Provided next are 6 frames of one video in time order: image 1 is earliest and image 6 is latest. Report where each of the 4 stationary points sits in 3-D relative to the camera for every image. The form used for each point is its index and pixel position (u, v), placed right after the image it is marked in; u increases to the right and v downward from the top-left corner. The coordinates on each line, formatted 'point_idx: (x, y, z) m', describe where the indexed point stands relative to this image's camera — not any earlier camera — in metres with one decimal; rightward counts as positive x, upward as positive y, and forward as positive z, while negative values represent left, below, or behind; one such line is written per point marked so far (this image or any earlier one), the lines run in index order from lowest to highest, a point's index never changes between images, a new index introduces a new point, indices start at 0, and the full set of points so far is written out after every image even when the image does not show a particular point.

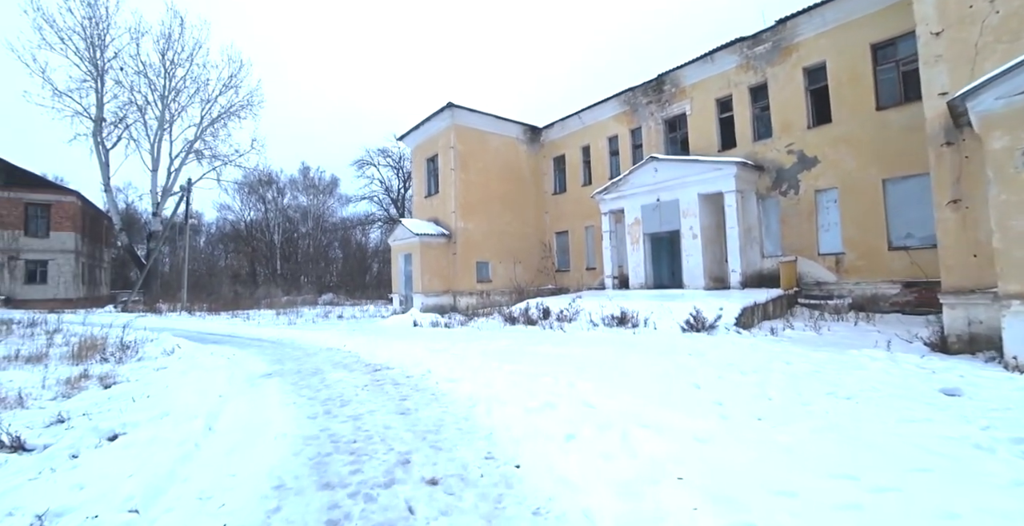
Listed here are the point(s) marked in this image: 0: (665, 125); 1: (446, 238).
0: (+4.7, +4.2, +14.8) m
1: (-2.4, +0.9, +17.3) m
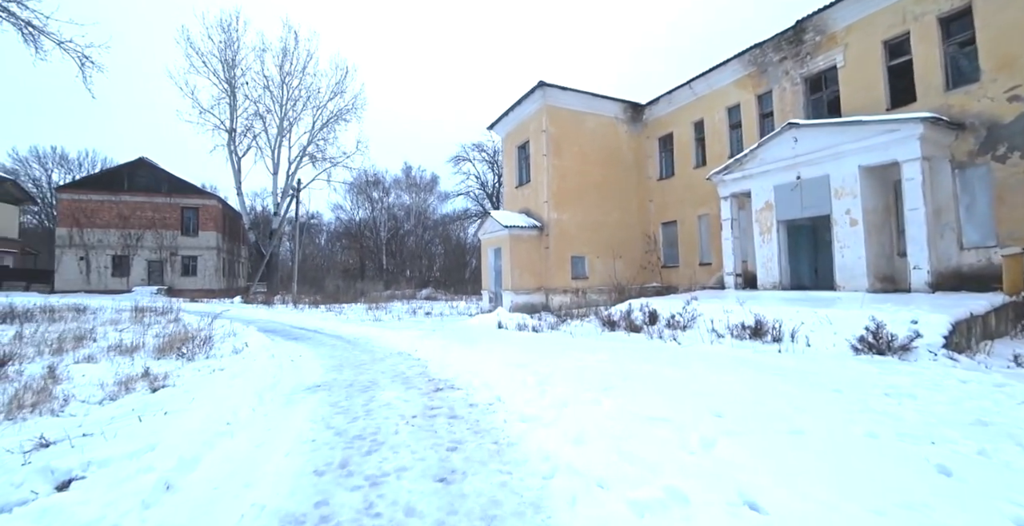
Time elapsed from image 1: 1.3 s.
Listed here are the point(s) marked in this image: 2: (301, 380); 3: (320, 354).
0: (+7.2, +4.4, +11.8) m
1: (+0.8, +1.1, +15.7) m
2: (-2.8, -1.6, +6.4) m
3: (-3.6, -1.7, +8.9) m
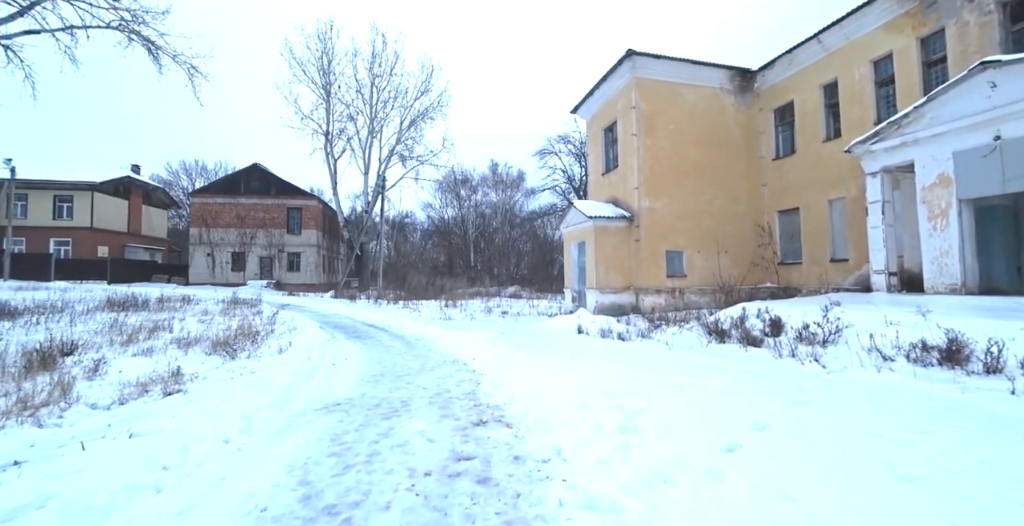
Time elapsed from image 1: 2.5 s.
0: (+8.8, +4.5, +8.7) m
1: (+3.2, +1.2, +13.7) m
2: (-2.1, -1.4, +5.2) m
3: (-2.3, -1.5, +7.8) m
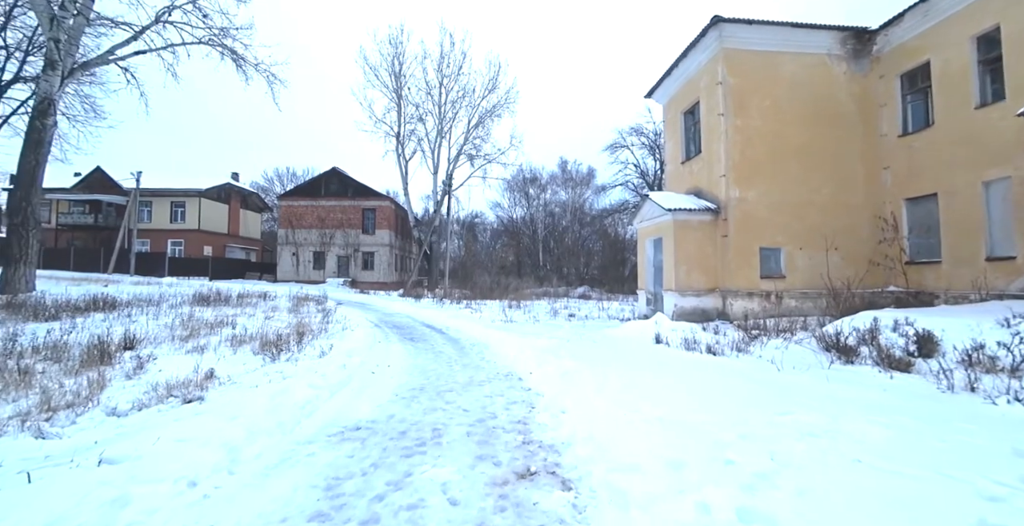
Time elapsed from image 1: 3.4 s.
0: (+9.8, +4.5, +6.3) m
1: (+4.9, +1.2, +12.0) m
2: (-1.5, -1.4, +4.4) m
3: (-1.4, -1.5, +7.0) m
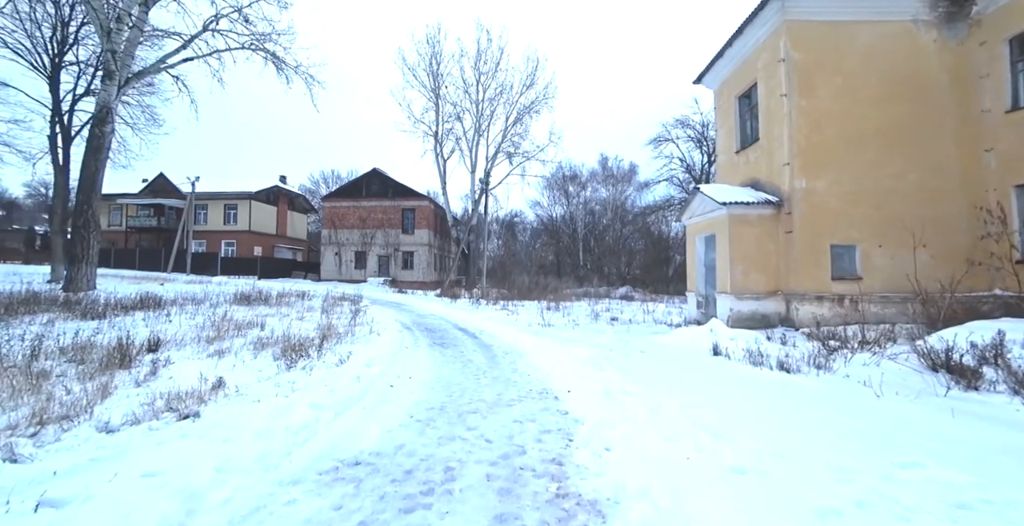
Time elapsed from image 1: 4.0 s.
0: (+10.1, +4.5, +4.6) m
1: (+5.7, +1.2, +10.8) m
2: (-1.3, -1.4, +3.7) m
3: (-1.0, -1.5, +6.3) m
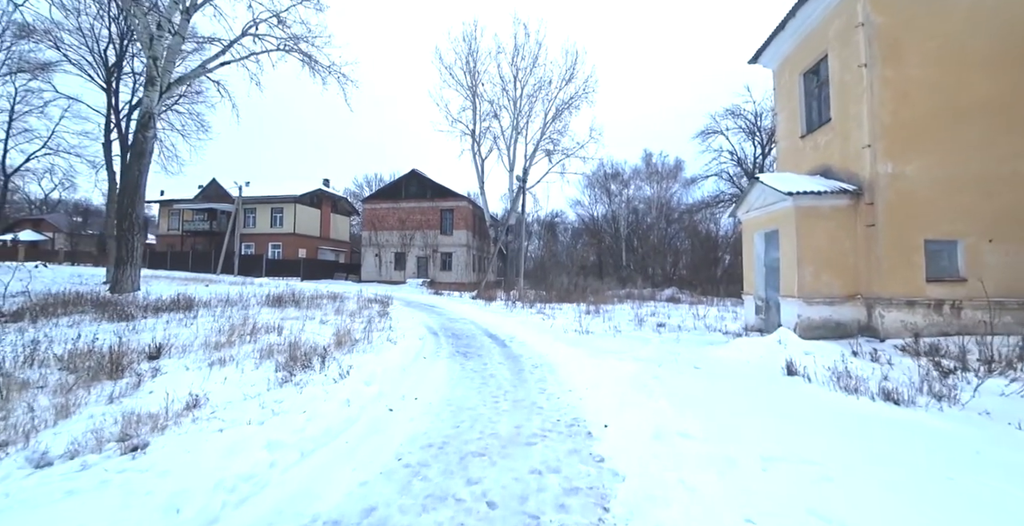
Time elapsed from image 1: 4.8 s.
0: (+10.2, +4.5, +2.7) m
1: (+6.4, +1.3, +9.2) m
2: (-1.2, -1.4, +2.7) m
3: (-0.7, -1.5, +5.3) m
